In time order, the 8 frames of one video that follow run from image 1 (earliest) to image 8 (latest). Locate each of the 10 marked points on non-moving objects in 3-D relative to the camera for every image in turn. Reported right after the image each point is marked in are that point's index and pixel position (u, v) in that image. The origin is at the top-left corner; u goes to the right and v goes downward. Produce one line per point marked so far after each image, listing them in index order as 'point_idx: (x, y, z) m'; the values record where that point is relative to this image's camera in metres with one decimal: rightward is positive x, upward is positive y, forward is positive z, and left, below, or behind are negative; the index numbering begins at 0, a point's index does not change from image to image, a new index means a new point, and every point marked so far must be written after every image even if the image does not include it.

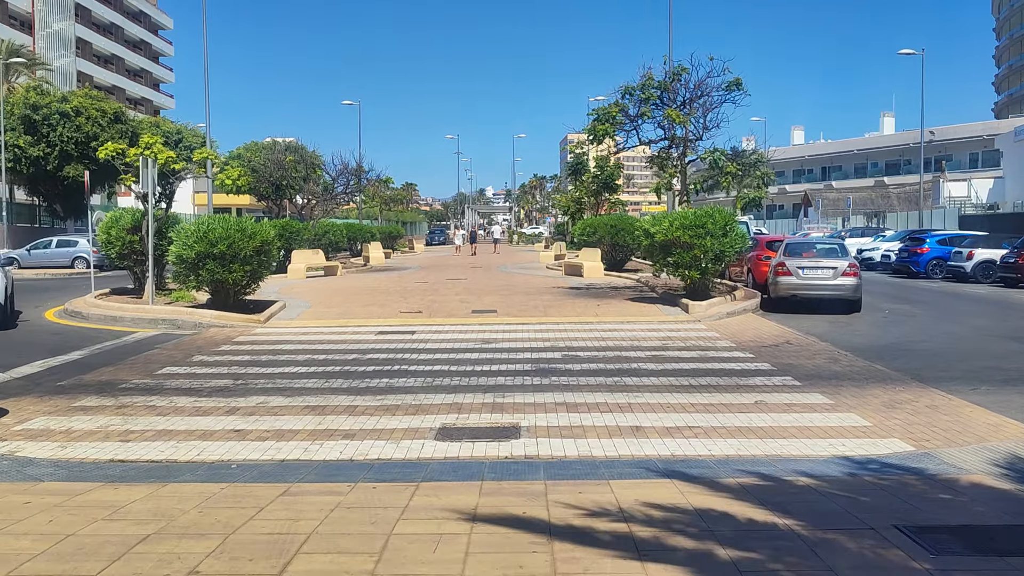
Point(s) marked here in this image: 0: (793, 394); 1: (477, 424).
0: (+3.1, -1.2, +9.6) m
1: (-0.3, -1.3, +8.3) m
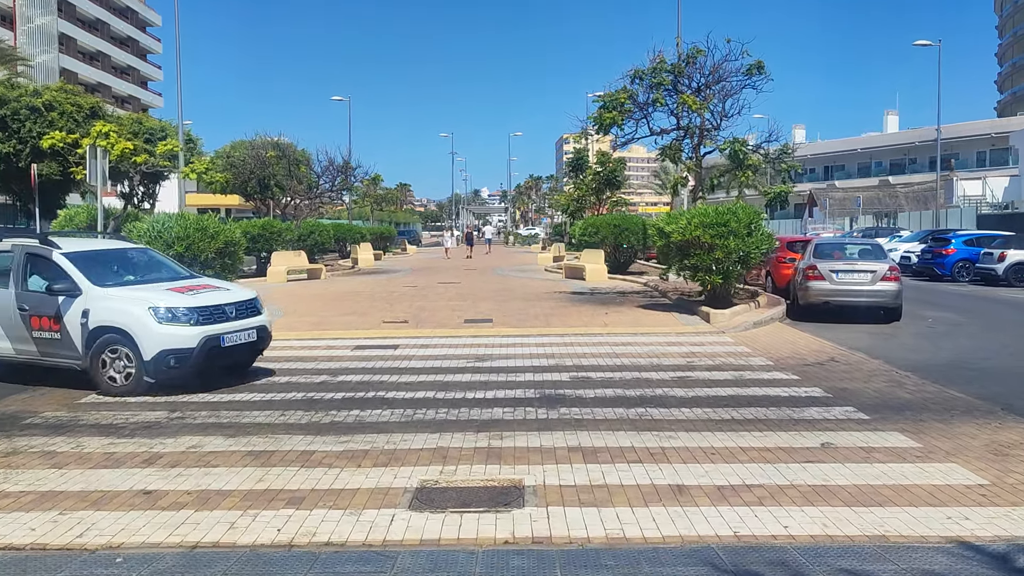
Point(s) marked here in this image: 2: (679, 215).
0: (+3.1, -1.3, +7.6) m
1: (-0.3, -1.4, +6.3) m
2: (+3.1, +1.4, +16.0) m
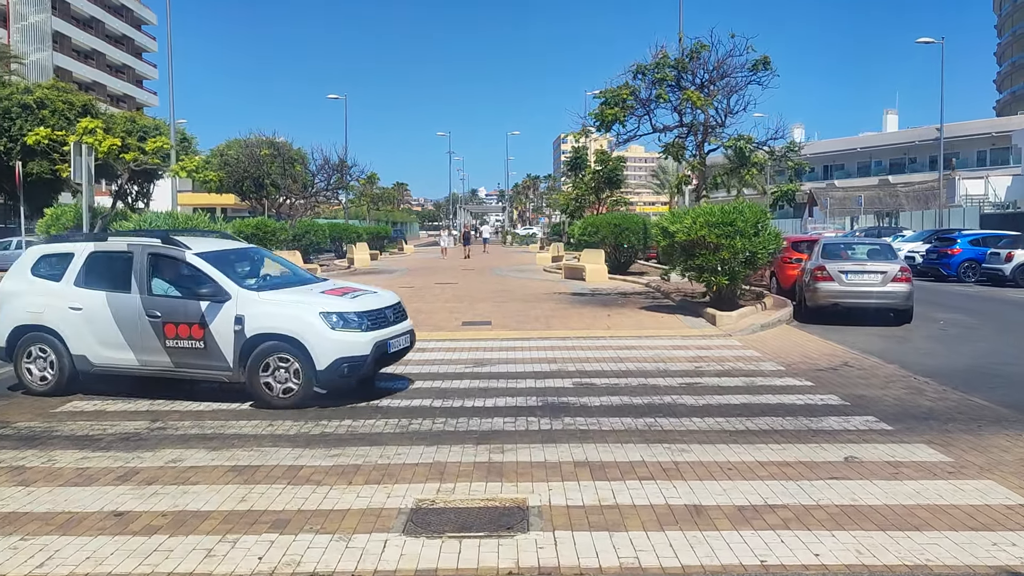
0: (+3.1, -1.3, +7.2) m
1: (-0.3, -1.4, +5.8) m
2: (+3.1, +1.3, +15.6) m
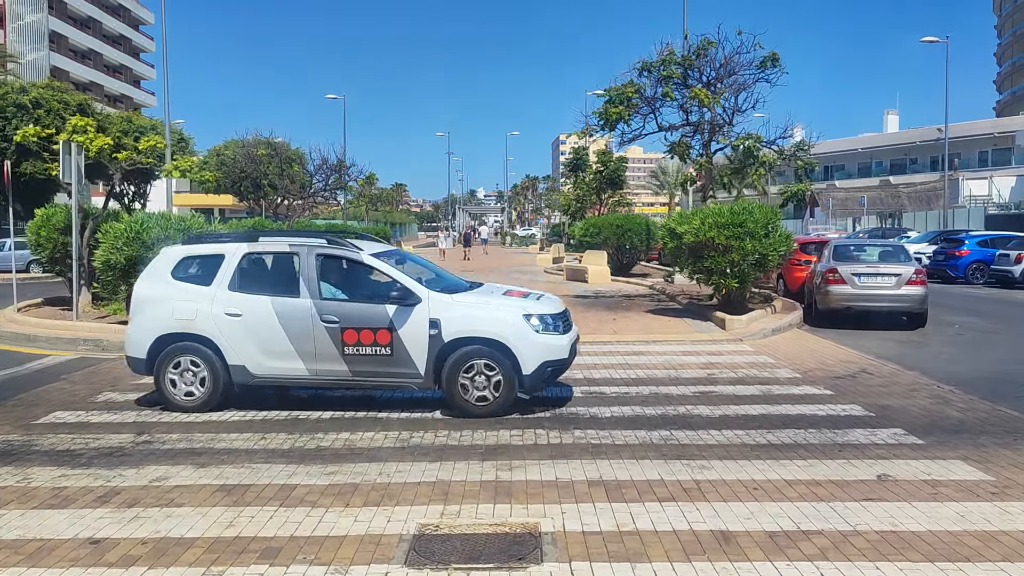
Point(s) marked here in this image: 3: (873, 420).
0: (+3.2, -1.4, +6.7) m
1: (-0.2, -1.5, +5.3) m
2: (+3.1, +1.3, +15.1) m
3: (+3.4, -1.3, +8.2) m
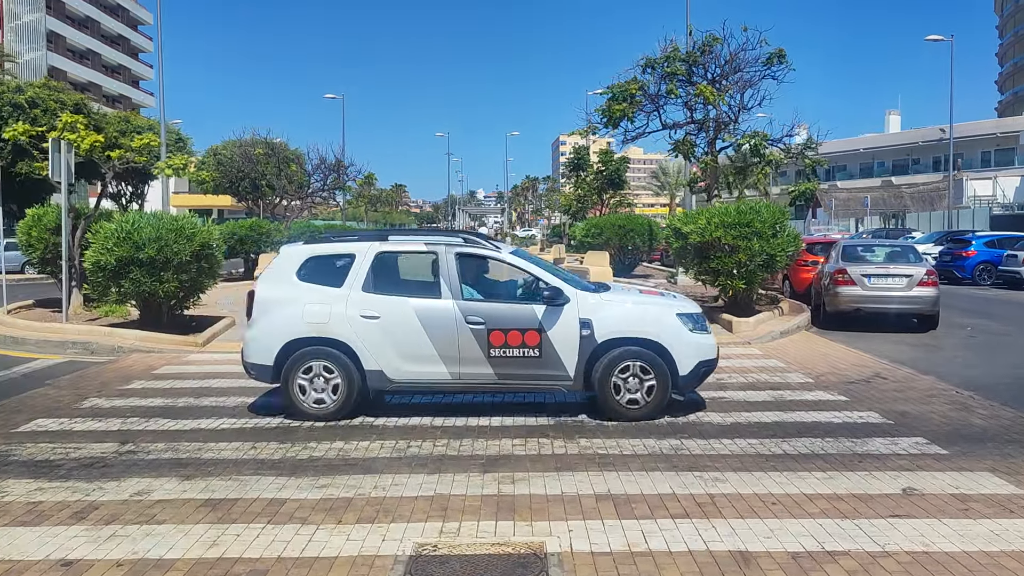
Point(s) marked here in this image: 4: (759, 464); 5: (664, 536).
0: (+3.2, -1.4, +6.3) m
1: (-0.2, -1.5, +5.0) m
2: (+3.2, +1.3, +14.8) m
3: (+3.5, -1.3, +7.8) m
4: (+1.9, -1.4, +6.7) m
5: (+0.9, -1.5, +5.2) m
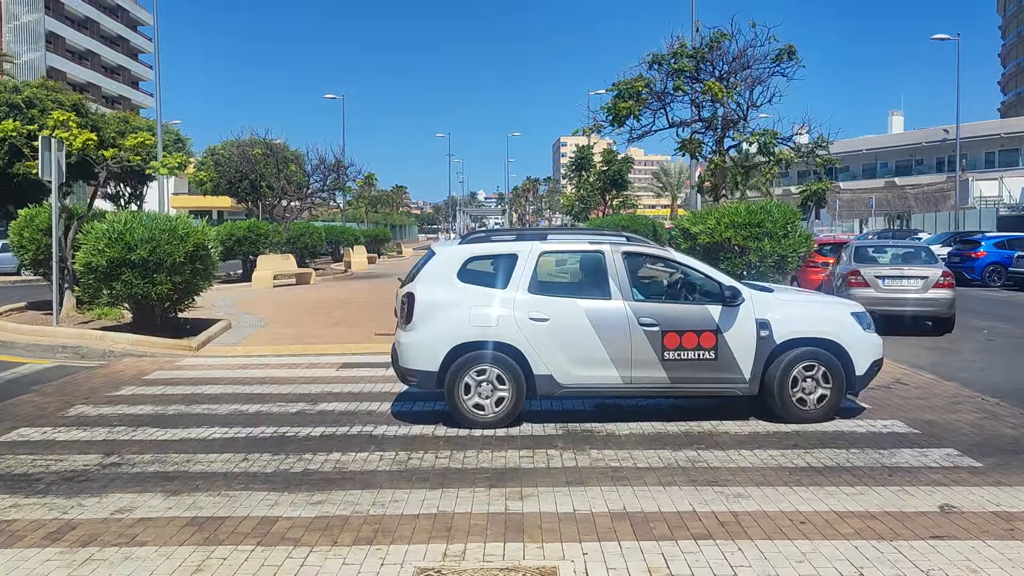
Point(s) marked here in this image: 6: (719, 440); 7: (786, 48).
0: (+3.3, -1.4, +5.9) m
1: (-0.2, -1.5, +4.6) m
2: (+3.2, +1.2, +14.4) m
3: (+3.5, -1.3, +7.4) m
4: (+2.0, -1.4, +6.3) m
5: (+1.0, -1.5, +4.7) m
6: (+1.8, -1.3, +7.4) m
7: (+5.3, +4.7, +16.8) m
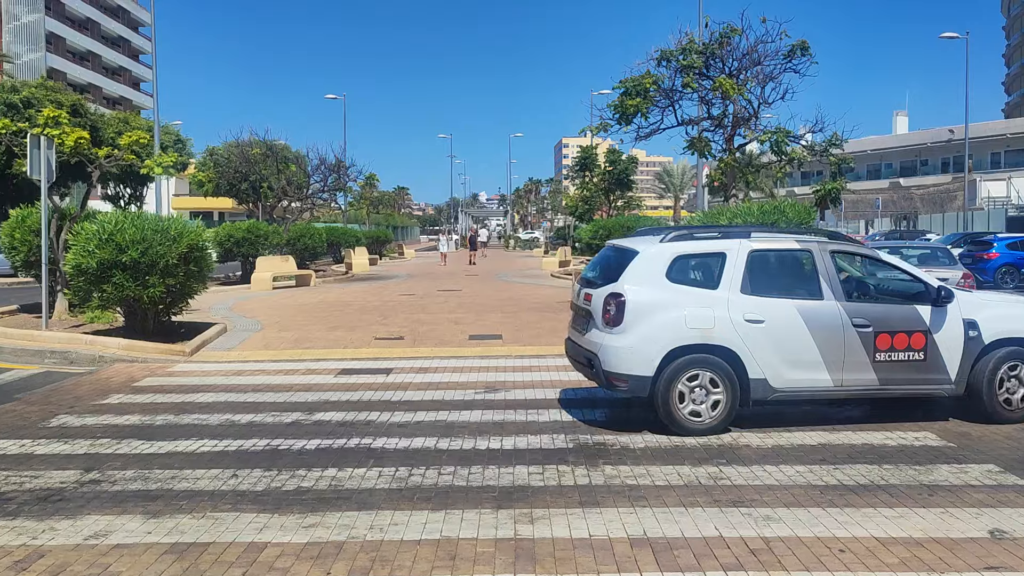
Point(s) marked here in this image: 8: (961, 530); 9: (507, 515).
0: (+3.3, -1.4, +5.4) m
1: (-0.1, -1.5, +4.1) m
2: (+3.3, +1.2, +13.9) m
3: (+3.6, -1.3, +6.9) m
4: (+2.0, -1.4, +5.8) m
5: (+1.0, -1.5, +4.3) m
6: (+1.8, -1.3, +6.9) m
7: (+5.4, +4.6, +16.3) m
8: (+2.7, -1.4, +5.2) m
9: (0.0, -1.4, +5.5) m
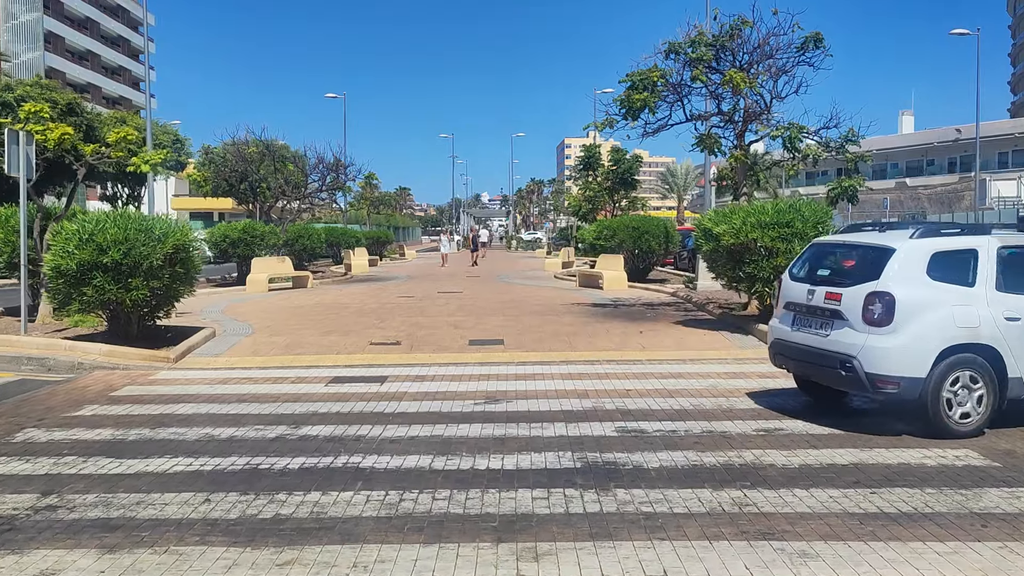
0: (+3.4, -1.5, +4.8) m
1: (-0.1, -1.6, +3.5) m
2: (+3.3, +1.2, +13.2) m
3: (+3.6, -1.3, +6.3) m
4: (+2.0, -1.4, +5.2) m
5: (+1.0, -1.6, +3.6) m
6: (+1.9, -1.4, +6.3) m
7: (+5.4, +4.6, +15.7) m
8: (+2.7, -1.5, +4.5) m
9: (0.0, -1.5, +4.9) m
